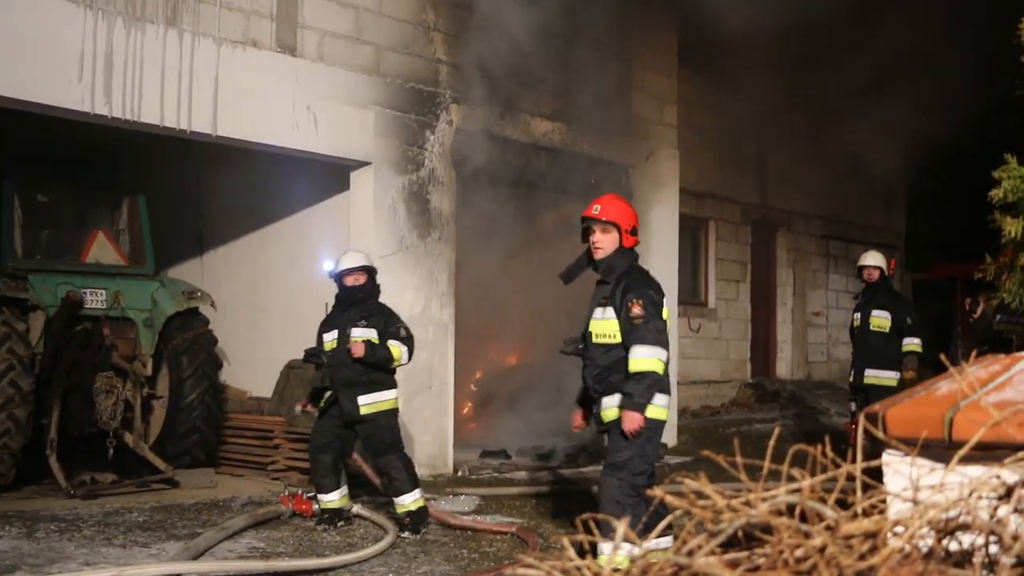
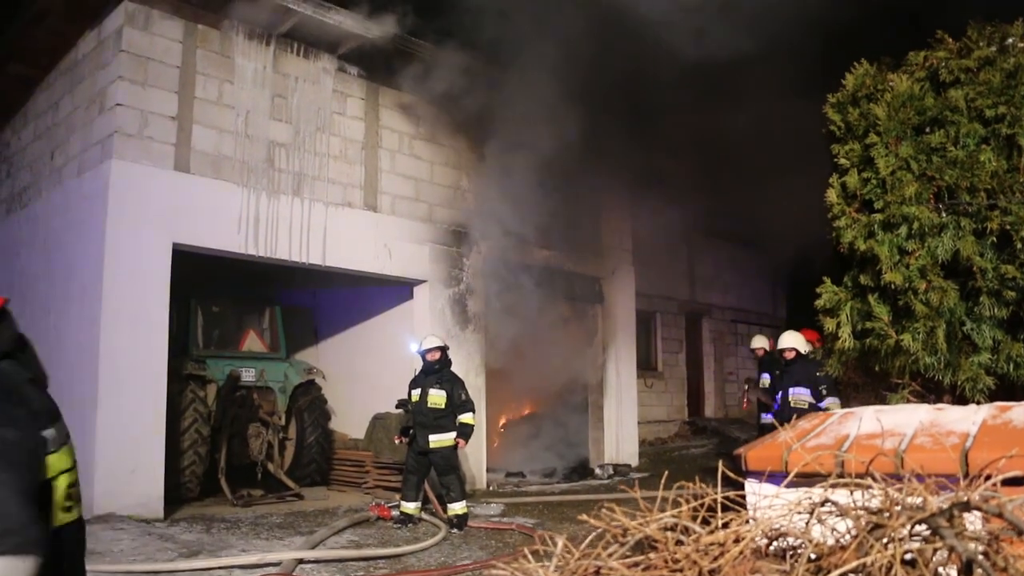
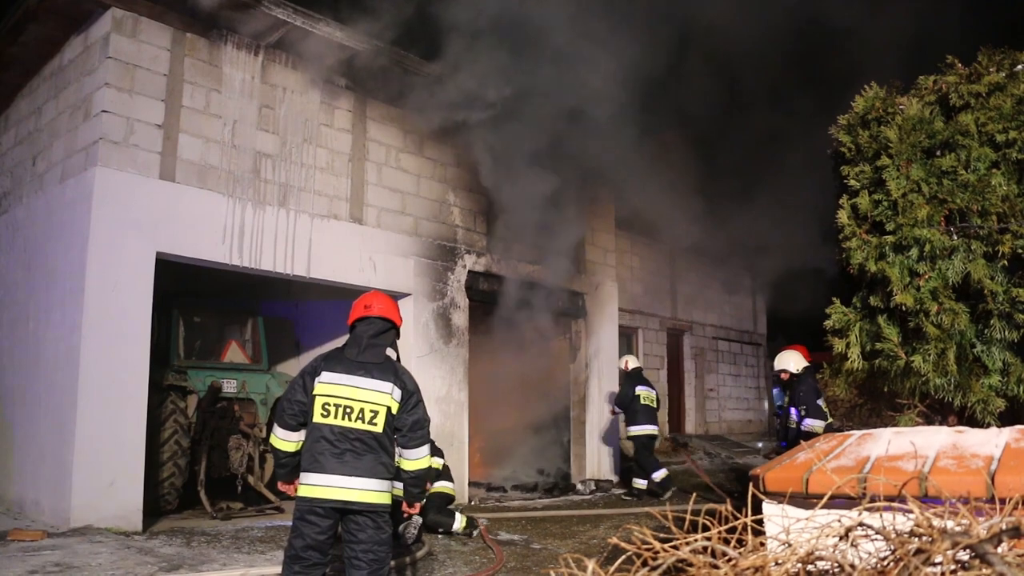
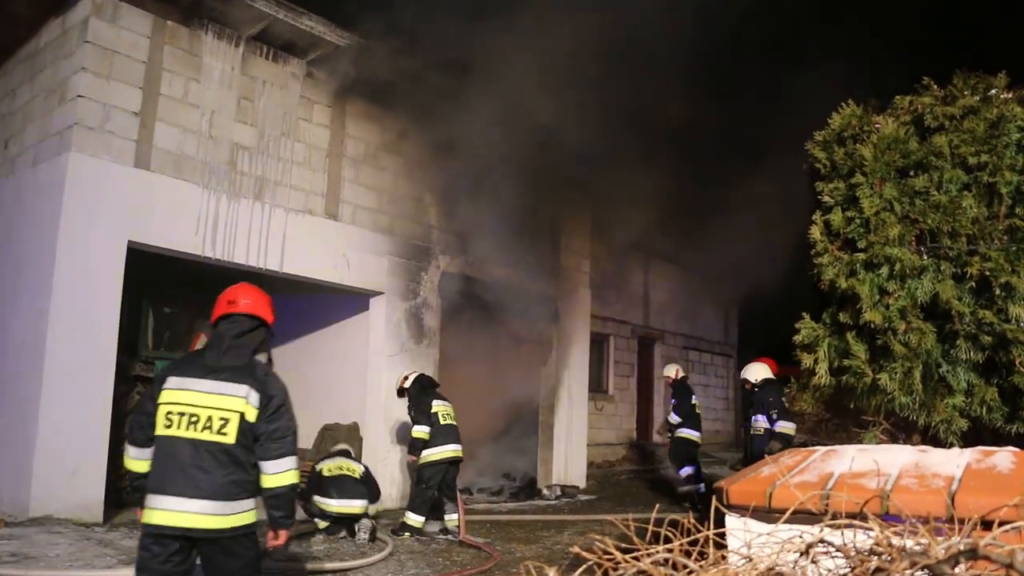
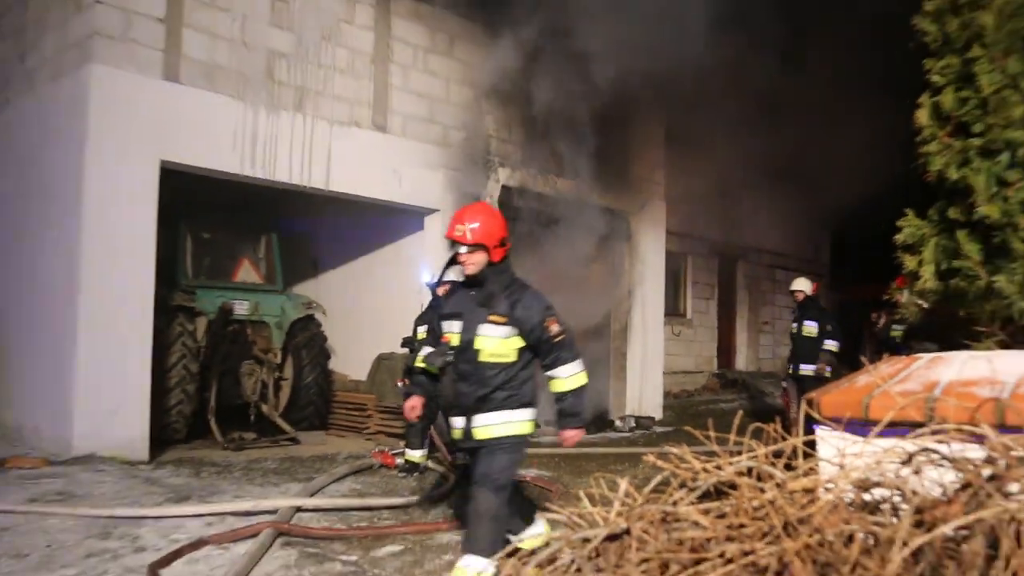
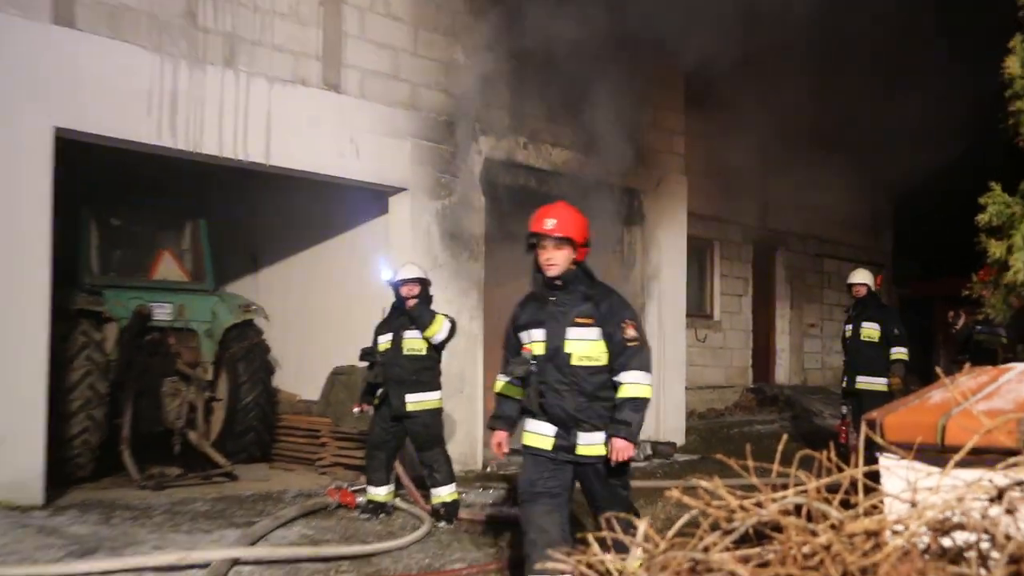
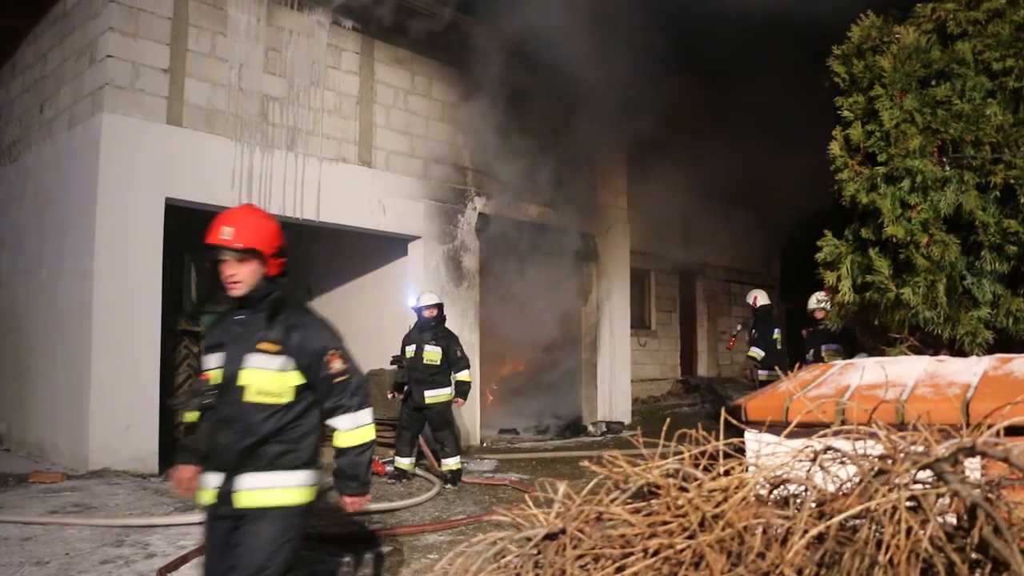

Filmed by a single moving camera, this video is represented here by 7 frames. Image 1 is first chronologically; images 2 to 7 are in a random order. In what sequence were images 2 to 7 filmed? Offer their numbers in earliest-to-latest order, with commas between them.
6, 5, 7, 2, 4, 3
